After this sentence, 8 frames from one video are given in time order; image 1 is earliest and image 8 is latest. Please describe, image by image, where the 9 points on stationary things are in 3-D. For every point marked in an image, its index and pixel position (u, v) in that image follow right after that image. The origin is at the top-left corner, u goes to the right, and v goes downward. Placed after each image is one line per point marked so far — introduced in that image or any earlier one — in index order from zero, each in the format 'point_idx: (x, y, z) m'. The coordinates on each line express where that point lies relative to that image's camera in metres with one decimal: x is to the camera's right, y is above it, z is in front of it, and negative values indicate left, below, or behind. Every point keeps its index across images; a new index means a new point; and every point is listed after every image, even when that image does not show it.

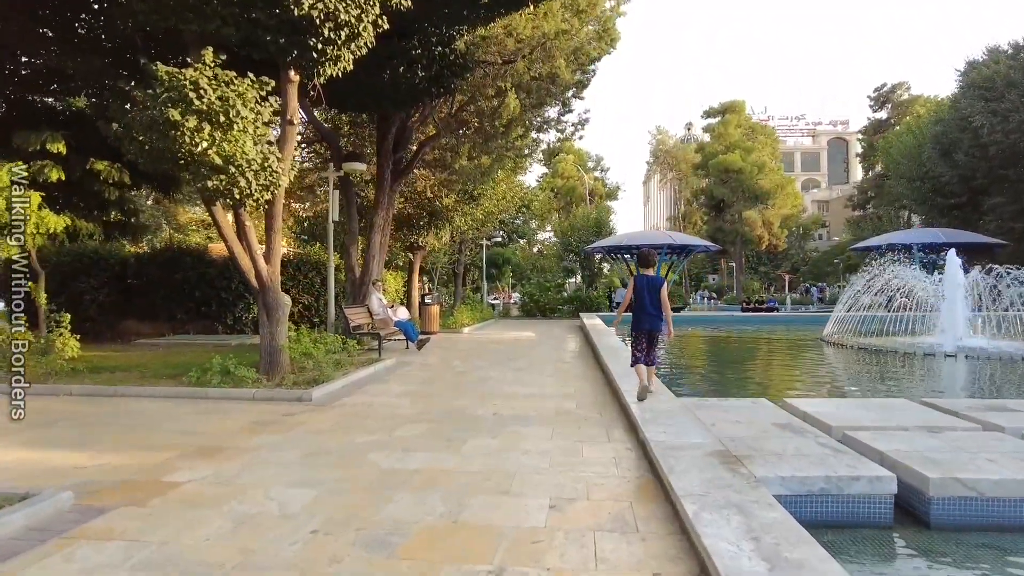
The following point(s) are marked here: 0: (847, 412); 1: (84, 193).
0: (+3.3, -1.2, +6.4) m
1: (-8.1, +1.8, +12.3) m
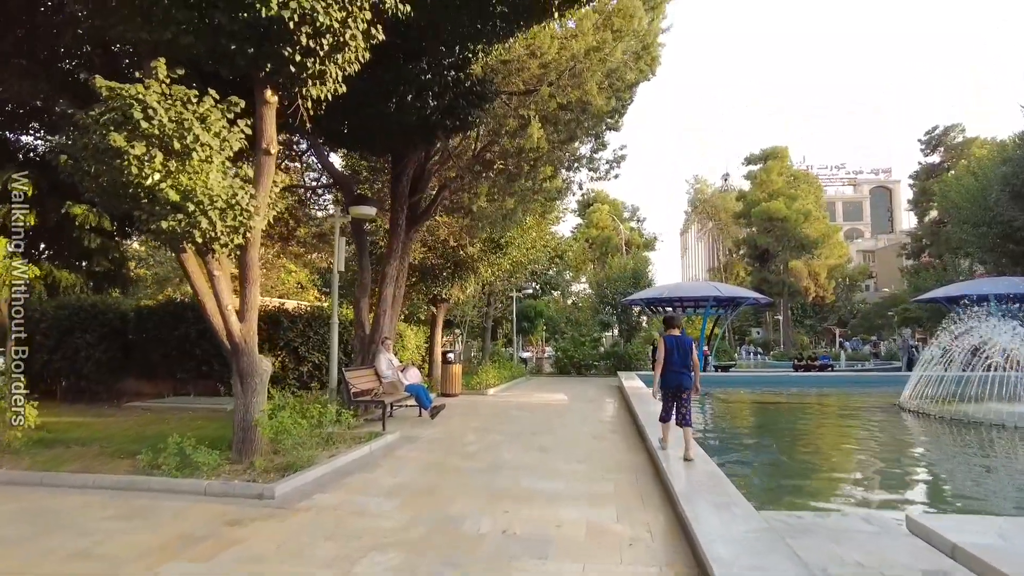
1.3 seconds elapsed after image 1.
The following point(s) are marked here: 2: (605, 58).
0: (+3.3, -1.7, +4.3) m
1: (-7.6, +0.9, +11.1) m
2: (+1.5, +3.7, +10.6) m
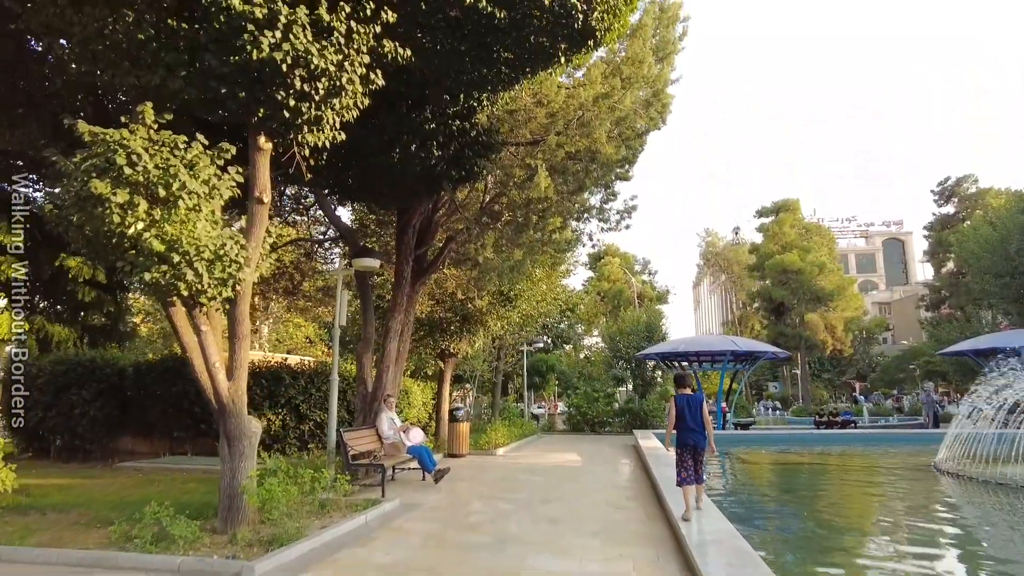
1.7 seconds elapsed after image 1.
0: (+3.3, -2.0, +3.6) m
1: (-7.5, -0.1, +10.8) m
2: (+1.6, +2.9, +10.3) m
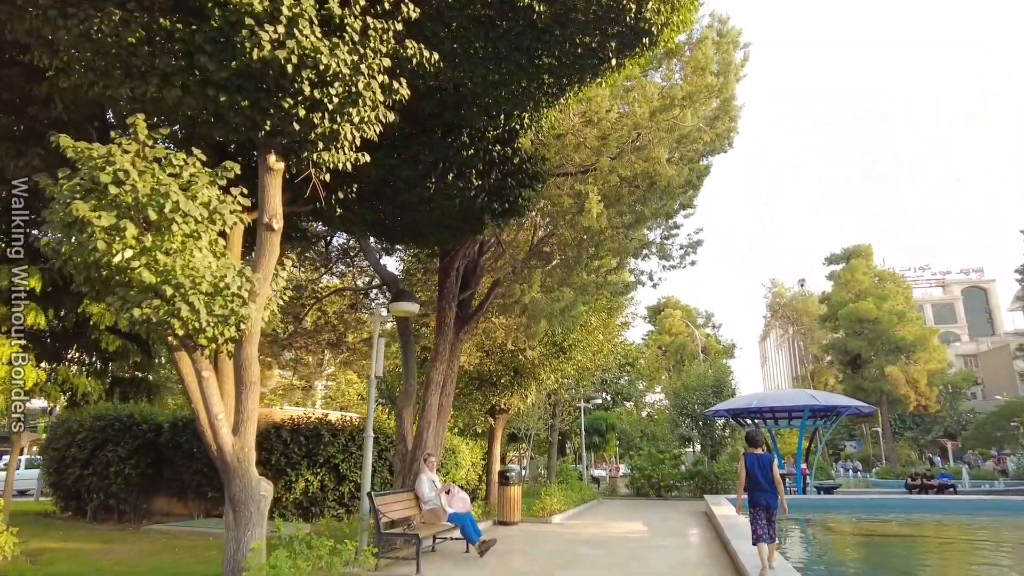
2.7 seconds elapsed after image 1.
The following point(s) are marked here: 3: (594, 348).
0: (+3.5, -1.9, +2.0) m
1: (-6.7, -0.8, +10.2) m
2: (+2.3, +2.3, +9.3) m
3: (+2.4, -1.8, +19.0) m
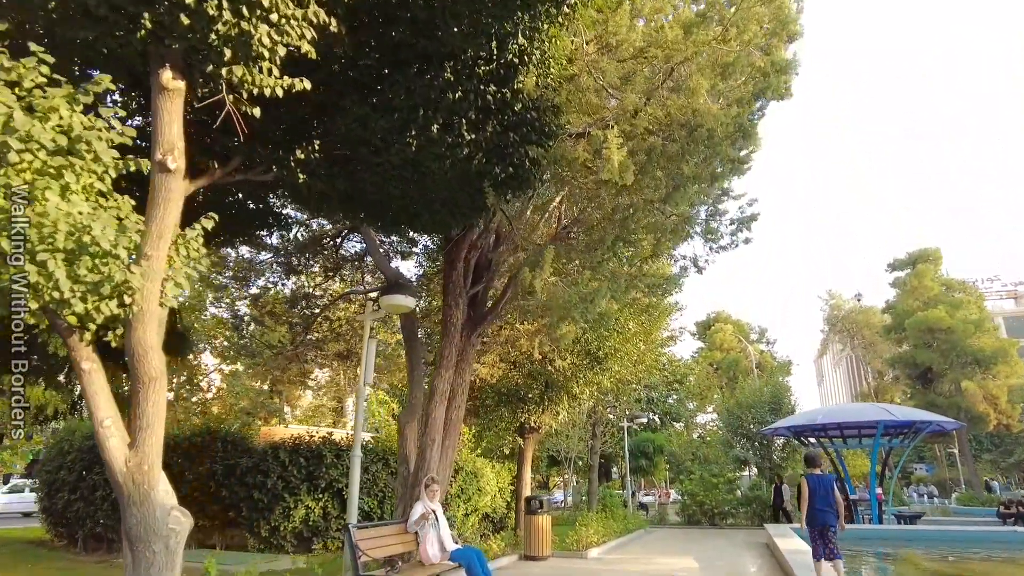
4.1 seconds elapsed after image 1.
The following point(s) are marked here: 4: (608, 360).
0: (+3.1, -1.4, 0.0) m
1: (-6.6, -0.8, +8.9) m
2: (+2.3, +2.5, +7.5) m
3: (+3.2, -1.9, +17.0) m
4: (+2.3, -1.7, +15.6) m
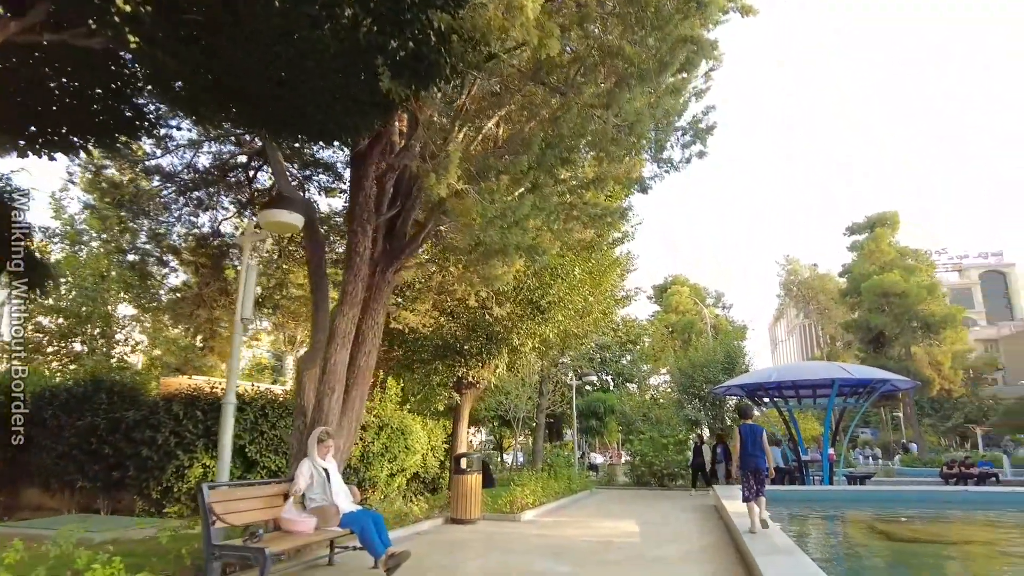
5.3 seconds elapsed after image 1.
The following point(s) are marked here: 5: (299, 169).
0: (+2.5, -1.0, -1.2) m
1: (-7.6, +0.2, +7.1) m
2: (+1.4, +3.4, +6.0) m
3: (+1.7, -0.5, +15.8) m
4: (+0.9, -0.5, +14.3) m
5: (-4.3, +2.4, +13.2) m
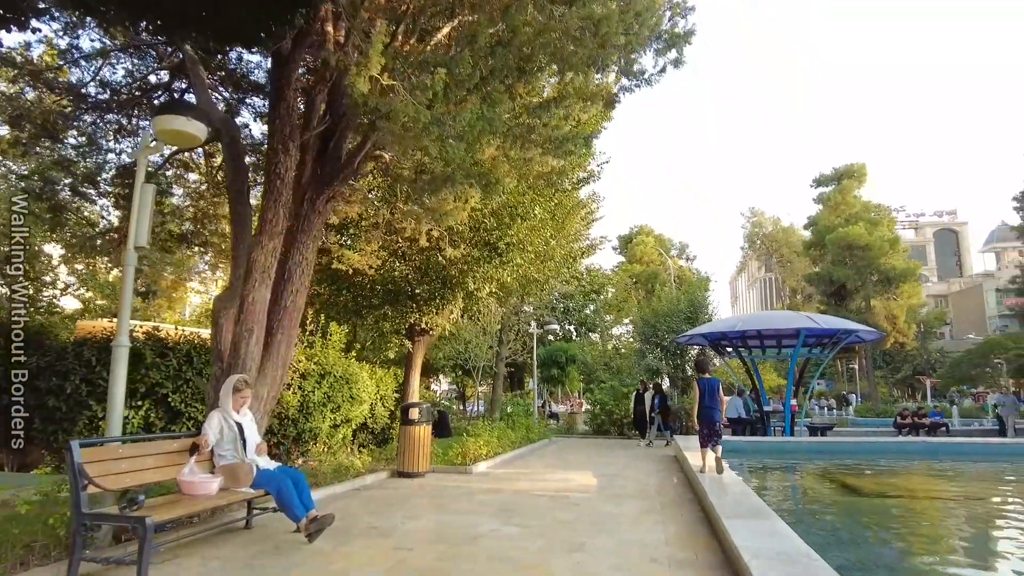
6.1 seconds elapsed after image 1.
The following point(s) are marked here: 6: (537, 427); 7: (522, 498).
0: (+2.4, -1.0, -2.0) m
1: (-8.1, +1.0, +5.7) m
2: (+1.0, +3.9, +4.8) m
3: (+0.7, +0.8, +14.9) m
4: (0.0, +0.7, +13.3) m
5: (-5.1, +3.6, +11.7) m
6: (+0.7, -4.2, +19.7) m
7: (+0.2, -2.9, +9.1) m
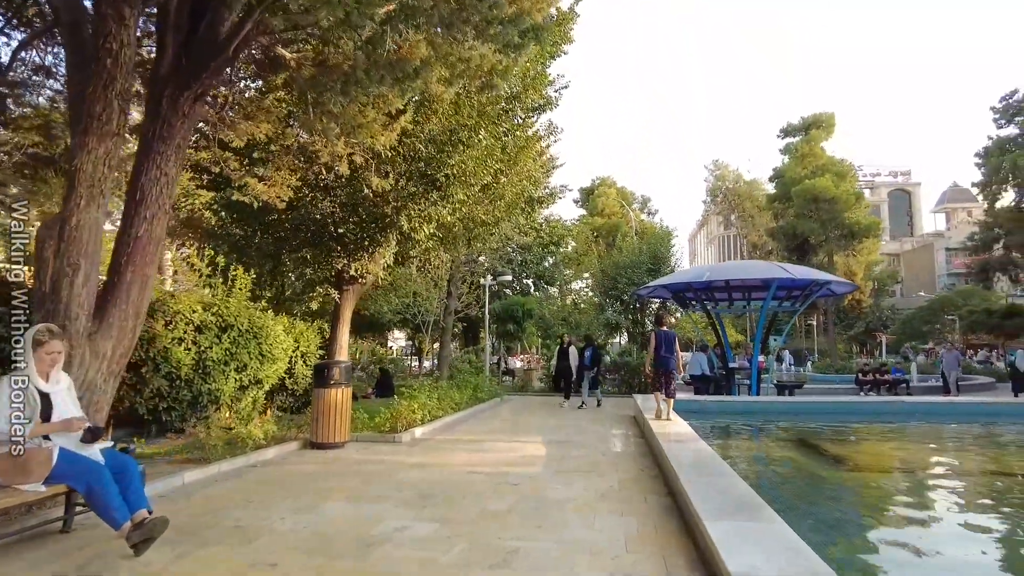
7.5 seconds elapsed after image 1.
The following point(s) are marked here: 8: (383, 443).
0: (+2.3, -1.0, -3.5) m
1: (-8.7, +1.6, +3.4) m
2: (+0.5, +4.4, +2.8) m
3: (-0.4, +1.9, +13.1) m
4: (-1.1, +1.8, +11.5) m
5: (-6.0, +4.5, +9.4) m
6: (-0.7, -2.7, +18.1) m
7: (-0.6, -2.2, +7.5) m
8: (-1.8, -2.3, +9.7) m
